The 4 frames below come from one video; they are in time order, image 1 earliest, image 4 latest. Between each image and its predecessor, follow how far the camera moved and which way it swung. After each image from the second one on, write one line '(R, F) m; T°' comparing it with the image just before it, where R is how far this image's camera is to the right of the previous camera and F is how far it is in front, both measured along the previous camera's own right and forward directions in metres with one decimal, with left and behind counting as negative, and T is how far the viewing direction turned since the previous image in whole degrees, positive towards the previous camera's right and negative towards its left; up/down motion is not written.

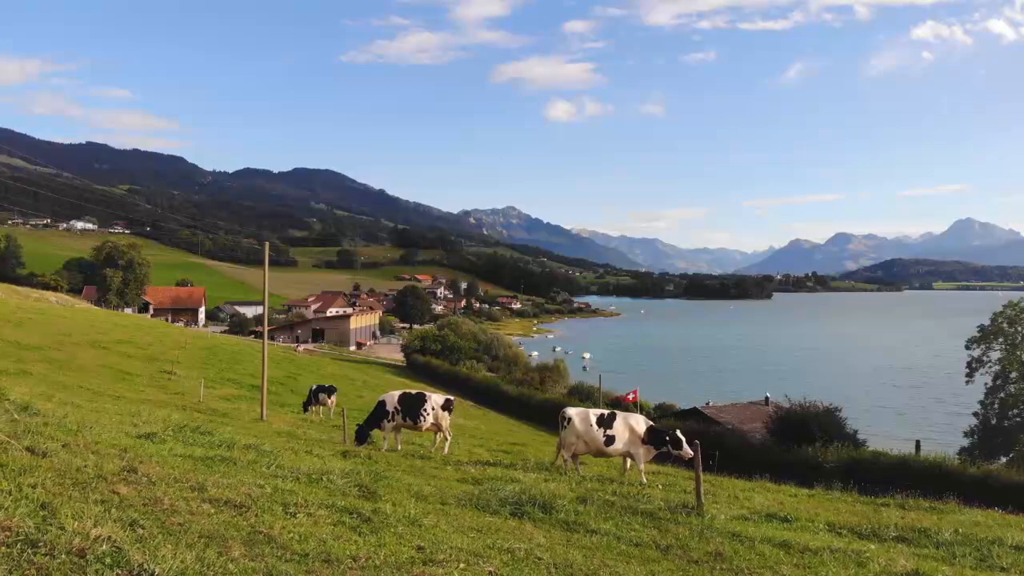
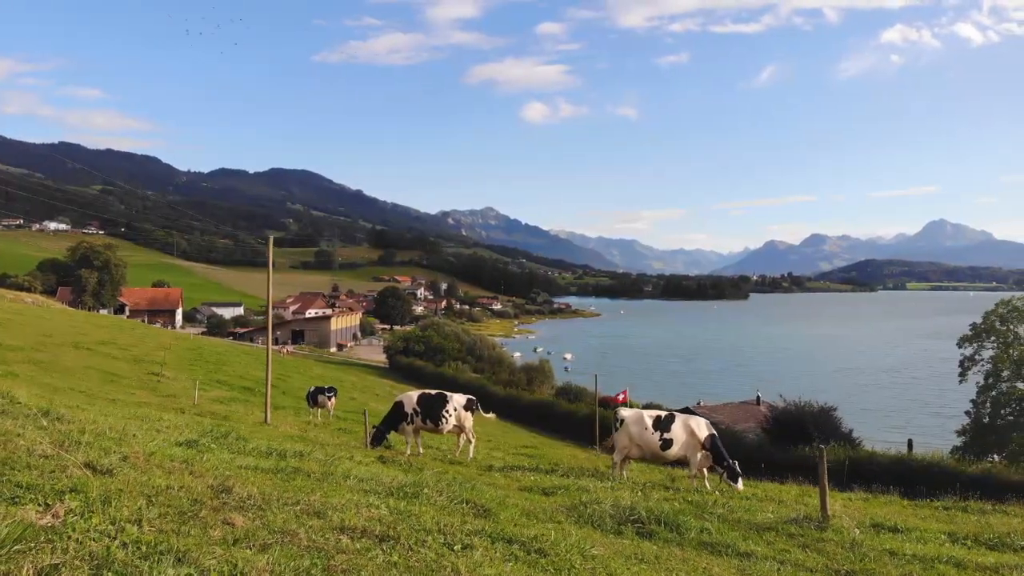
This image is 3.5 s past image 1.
(-1.7, +1.3) m; +1°
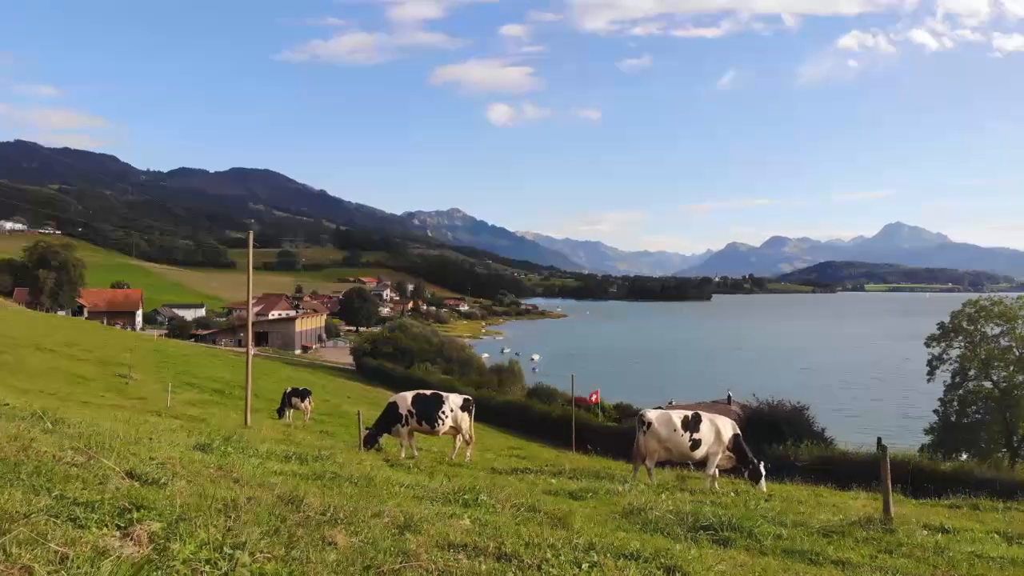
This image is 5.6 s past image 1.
(-1.0, +0.7) m; +3°
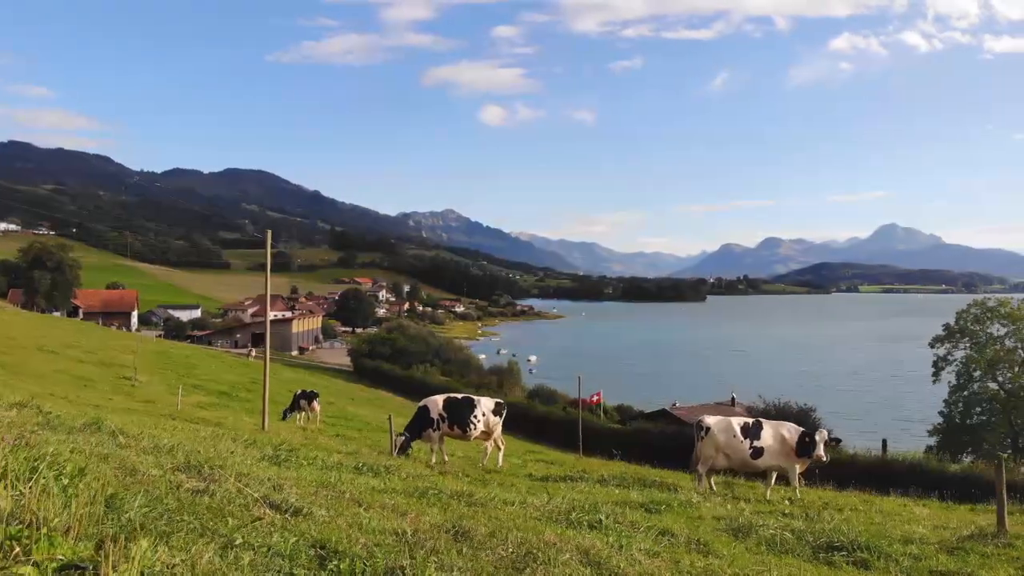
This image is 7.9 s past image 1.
(-1.2, +0.6) m; 0°
